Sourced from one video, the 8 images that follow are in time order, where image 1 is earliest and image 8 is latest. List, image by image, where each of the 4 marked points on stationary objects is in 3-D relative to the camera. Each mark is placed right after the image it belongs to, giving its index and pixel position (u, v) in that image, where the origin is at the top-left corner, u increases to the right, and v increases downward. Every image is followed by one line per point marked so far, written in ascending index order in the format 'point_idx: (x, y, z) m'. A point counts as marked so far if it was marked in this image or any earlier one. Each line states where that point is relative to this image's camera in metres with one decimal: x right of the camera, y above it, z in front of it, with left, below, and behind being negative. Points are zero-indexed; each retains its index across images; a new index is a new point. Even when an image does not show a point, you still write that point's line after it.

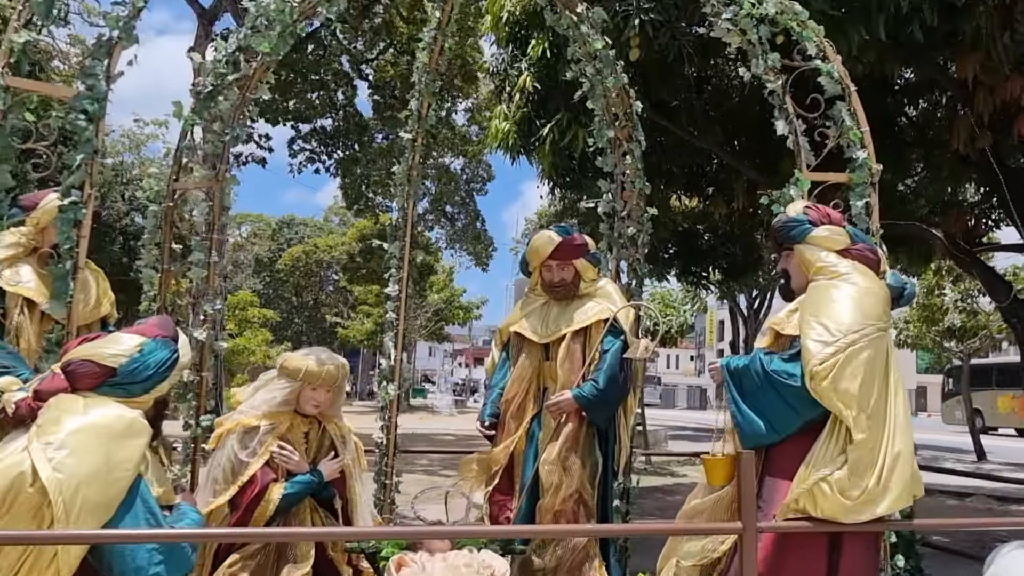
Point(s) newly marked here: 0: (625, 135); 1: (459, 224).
0: (+0.6, +0.8, +4.7) m
1: (-0.9, +1.3, +17.6) m
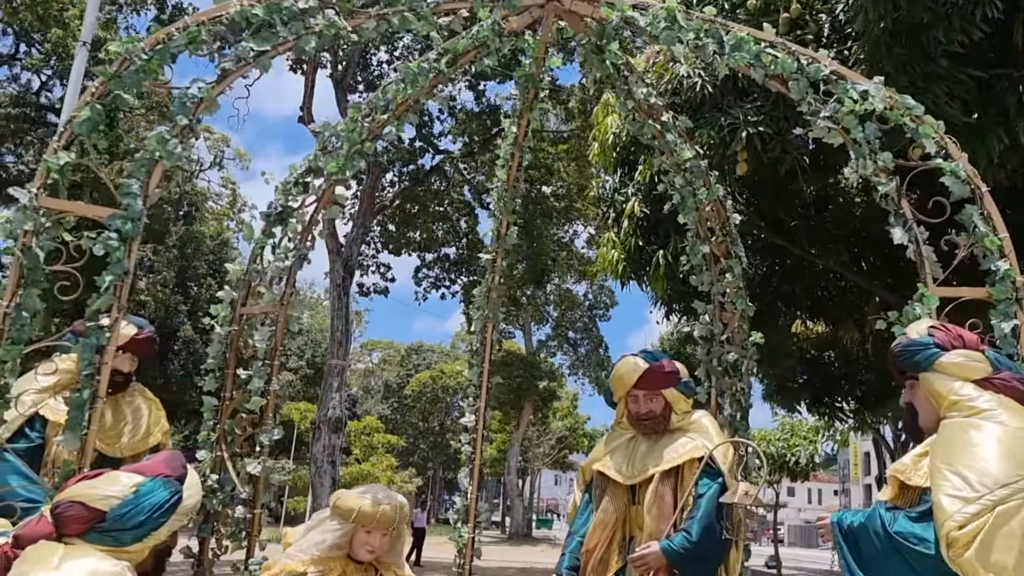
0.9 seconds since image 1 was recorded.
0: (+1.0, +0.2, +4.2) m
1: (+1.4, -1.3, +17.2) m
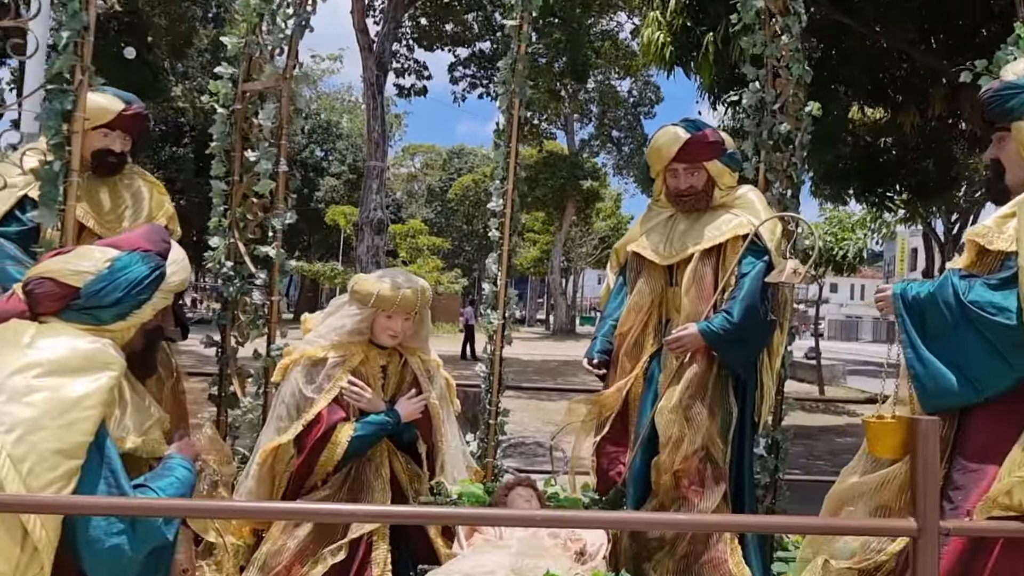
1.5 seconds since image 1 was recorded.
0: (+1.2, +1.2, +3.7) m
1: (+2.2, +2.8, +16.6) m
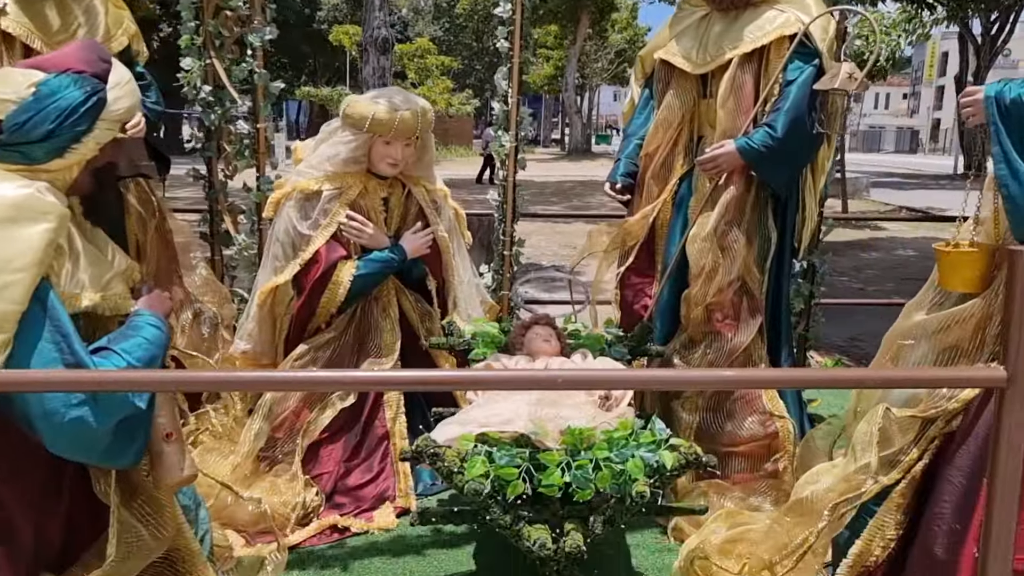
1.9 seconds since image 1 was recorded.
0: (+1.2, +1.9, +3.0) m
1: (+2.3, +6.1, +15.3) m
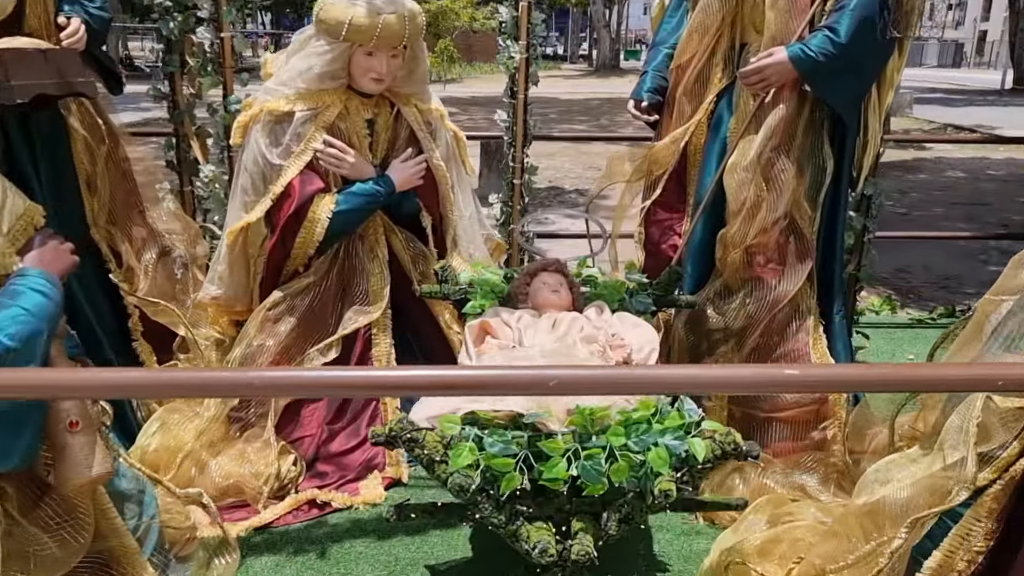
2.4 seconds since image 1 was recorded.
0: (+1.2, +2.1, +2.4) m
1: (+2.7, +7.4, +14.2) m
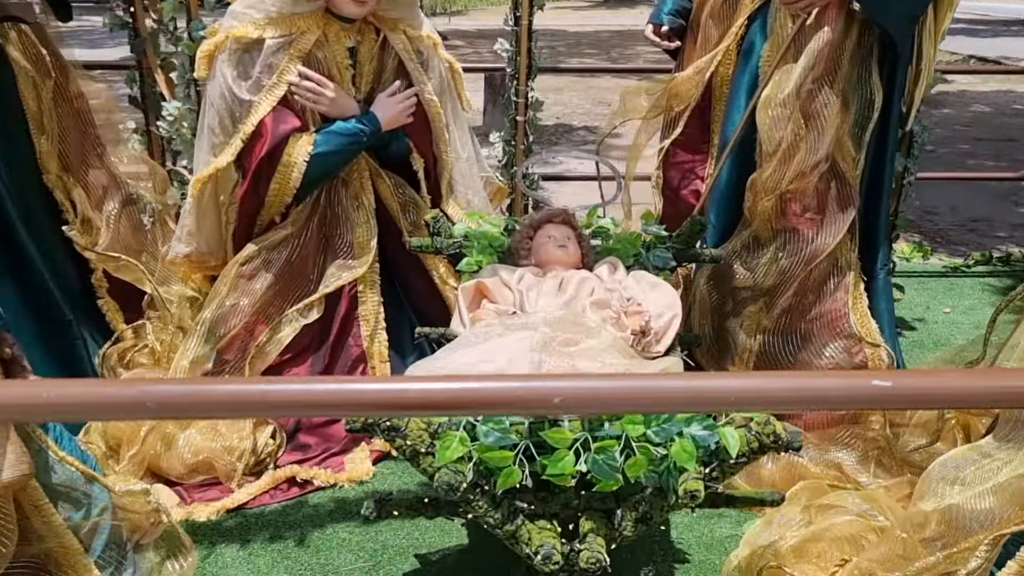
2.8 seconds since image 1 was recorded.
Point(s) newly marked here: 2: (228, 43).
0: (+1.2, +2.2, +2.0) m
1: (+2.8, +8.4, +13.3) m
2: (-0.7, +0.6, +2.2) m
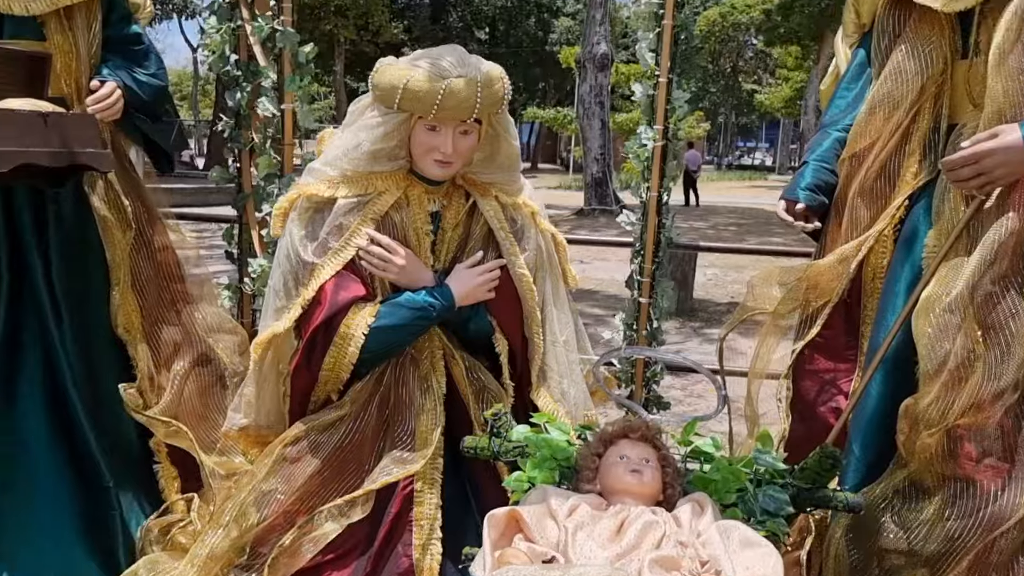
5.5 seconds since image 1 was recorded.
0: (+1.5, +1.7, +1.7) m
1: (+6.0, +5.4, +13.3) m
2: (-0.5, +0.2, +2.0) m
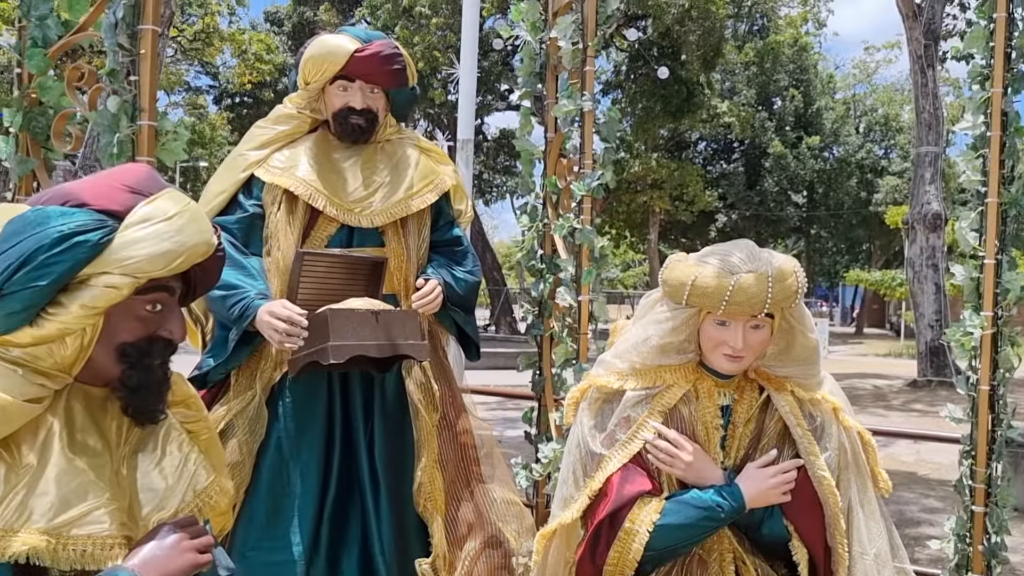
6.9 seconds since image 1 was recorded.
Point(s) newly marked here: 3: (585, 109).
0: (+2.0, +1.3, +1.3) m
1: (+10.5, +2.8, +11.1) m
2: (+0.2, -0.3, +2.1) m
3: (+0.3, +0.5, +2.5) m
